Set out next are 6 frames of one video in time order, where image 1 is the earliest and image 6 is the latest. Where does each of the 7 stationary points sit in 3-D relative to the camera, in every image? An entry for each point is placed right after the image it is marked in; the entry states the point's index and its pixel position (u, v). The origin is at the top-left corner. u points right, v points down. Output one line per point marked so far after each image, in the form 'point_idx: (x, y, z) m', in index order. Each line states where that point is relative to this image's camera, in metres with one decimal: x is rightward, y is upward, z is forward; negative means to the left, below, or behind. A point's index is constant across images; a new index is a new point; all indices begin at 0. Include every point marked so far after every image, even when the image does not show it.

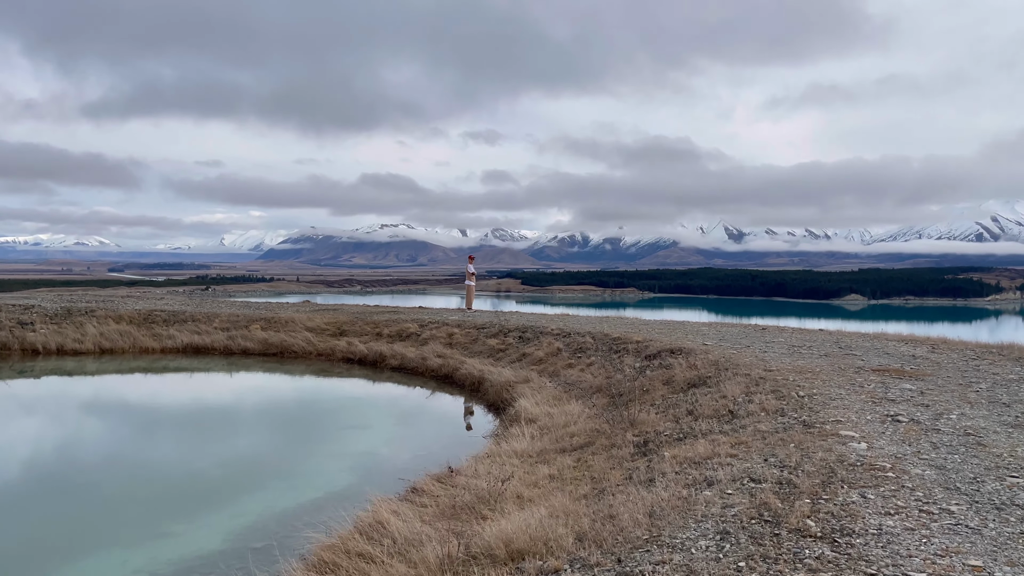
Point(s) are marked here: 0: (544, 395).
0: (+0.5, -1.8, +13.7) m
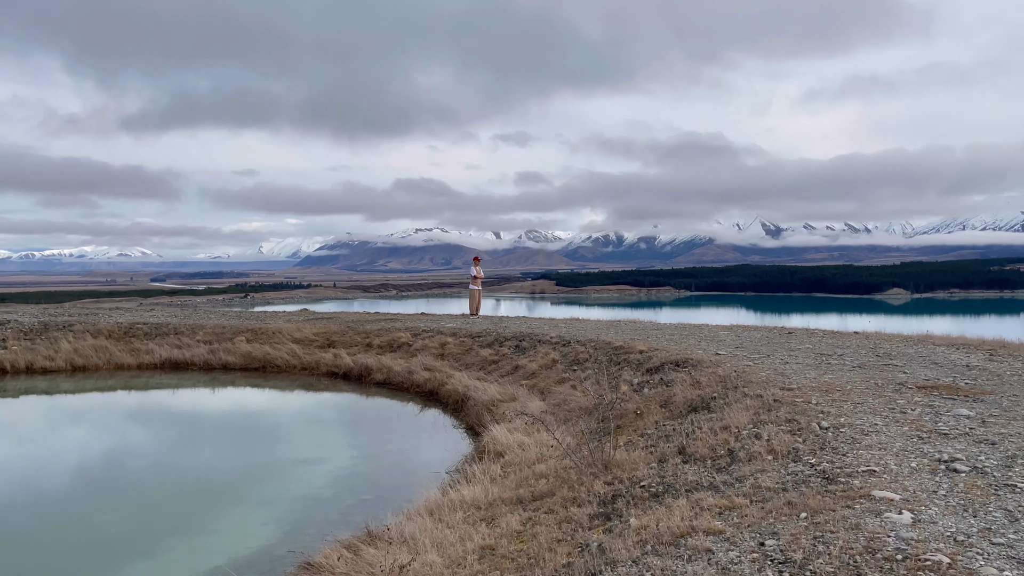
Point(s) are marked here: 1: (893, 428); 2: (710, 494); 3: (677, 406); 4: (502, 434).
0: (+0.2, -1.8, +11.7) m
1: (+3.3, -1.2, +7.1) m
2: (+1.4, -1.4, +5.8) m
3: (+2.0, -1.4, +9.8) m
4: (-0.1, -1.9, +10.5) m
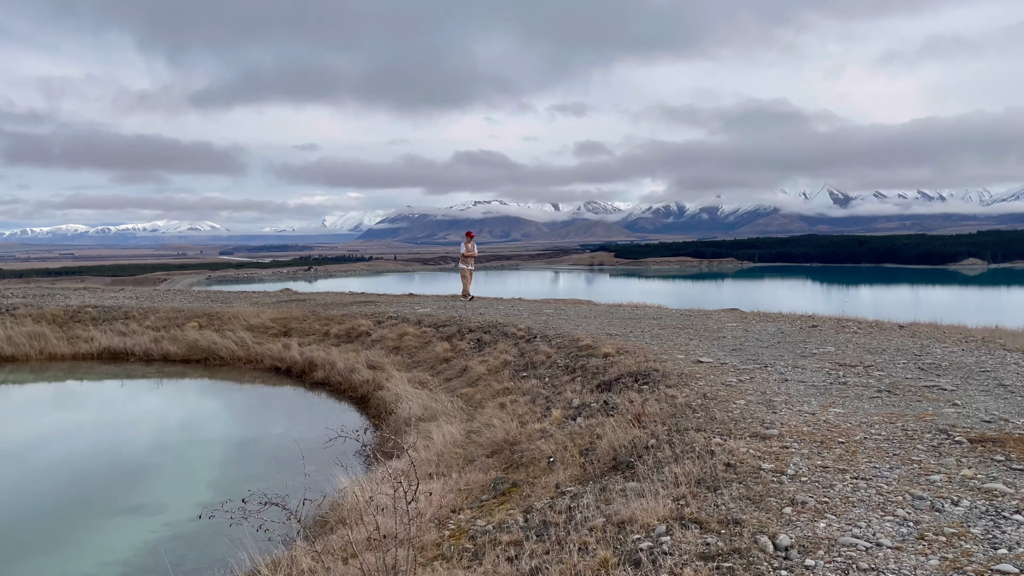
0: (-0.9, -1.7, +8.6) m
1: (+1.8, -1.2, +3.7) m
2: (-0.2, -1.5, +2.5) m
3: (+0.7, -1.3, +6.6) m
4: (-1.4, -1.8, +7.4) m
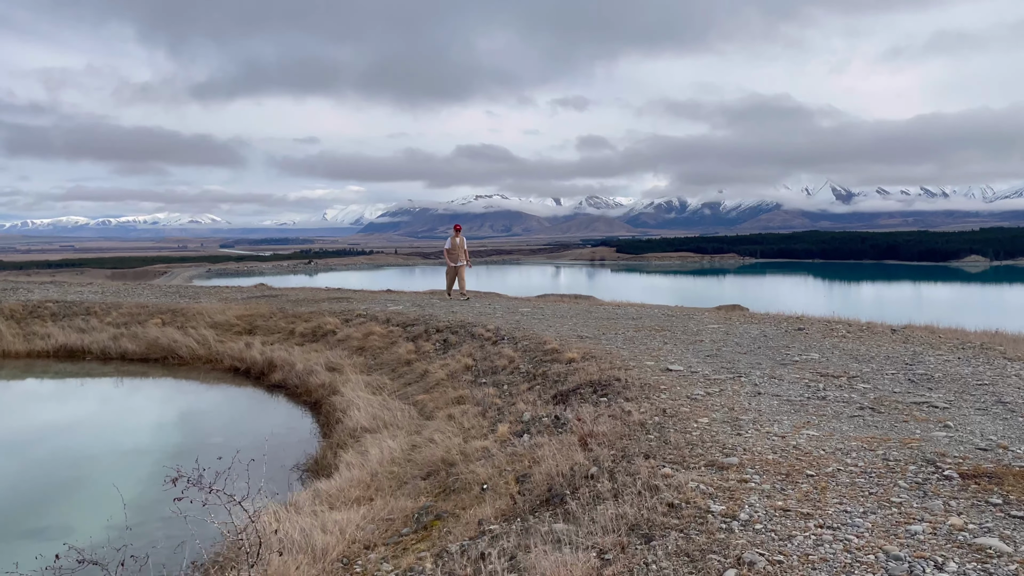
0: (-1.5, -1.7, +7.7) m
1: (+1.3, -1.3, +2.9) m
2: (-0.7, -1.5, +1.6) m
3: (+0.1, -1.4, +5.7) m
4: (-1.9, -1.8, +6.5) m
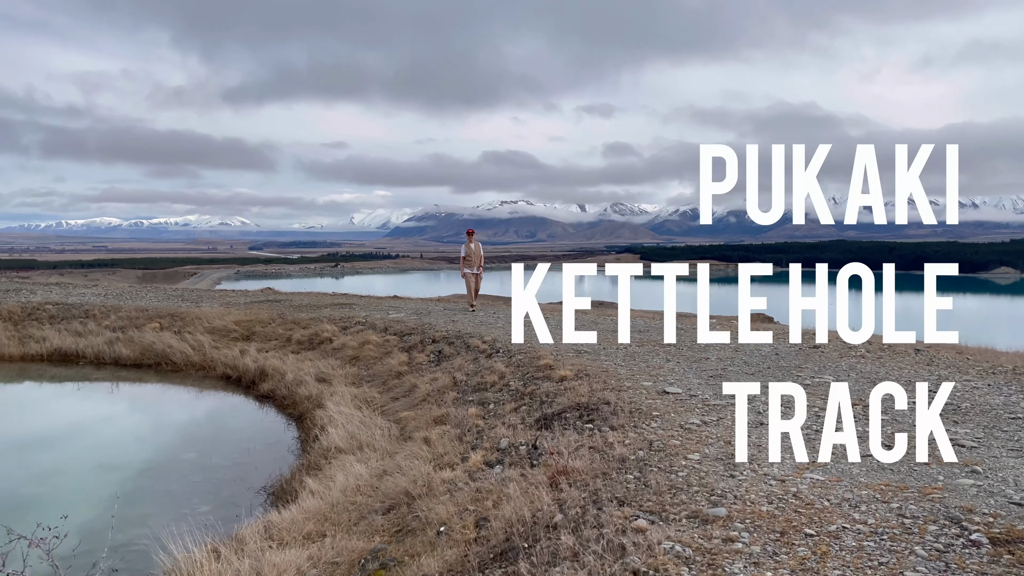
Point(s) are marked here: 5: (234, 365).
0: (-1.7, -1.8, +7.0) m
1: (+0.9, -1.4, +2.1) m
2: (-1.1, -1.6, +0.9) m
3: (-0.1, -1.5, +4.9) m
4: (-2.1, -1.9, +5.9) m
5: (-5.3, -1.5, +15.8) m
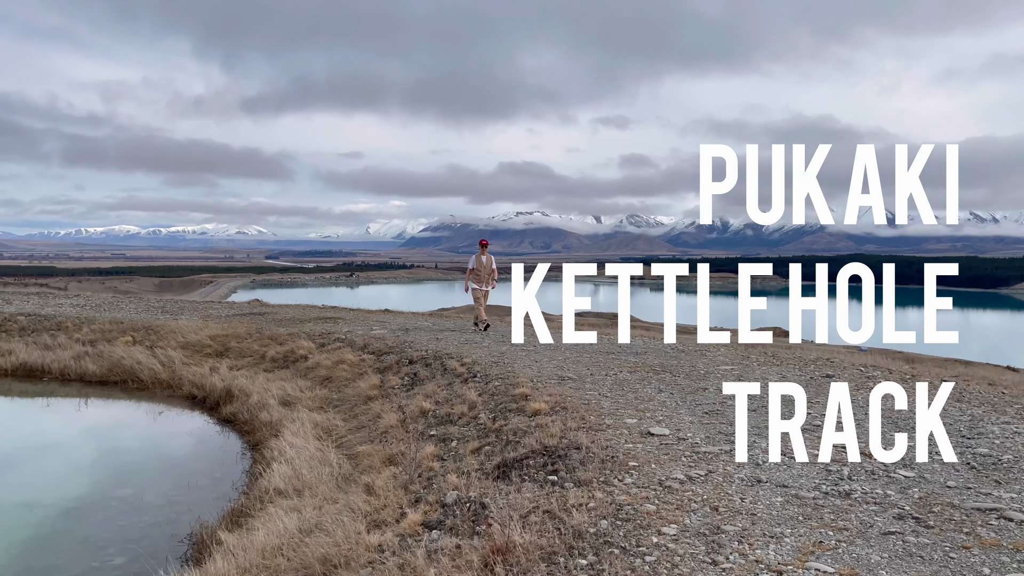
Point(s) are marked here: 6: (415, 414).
0: (-2.1, -2.0, +5.8) m
1: (+0.4, -1.5, +0.9) m
2: (-1.6, -1.7, -0.2) m
3: (-0.5, -1.6, +3.8) m
4: (-2.5, -2.0, +4.7) m
5: (-5.5, -1.7, +14.7) m
6: (-1.1, -1.4, +9.6) m
